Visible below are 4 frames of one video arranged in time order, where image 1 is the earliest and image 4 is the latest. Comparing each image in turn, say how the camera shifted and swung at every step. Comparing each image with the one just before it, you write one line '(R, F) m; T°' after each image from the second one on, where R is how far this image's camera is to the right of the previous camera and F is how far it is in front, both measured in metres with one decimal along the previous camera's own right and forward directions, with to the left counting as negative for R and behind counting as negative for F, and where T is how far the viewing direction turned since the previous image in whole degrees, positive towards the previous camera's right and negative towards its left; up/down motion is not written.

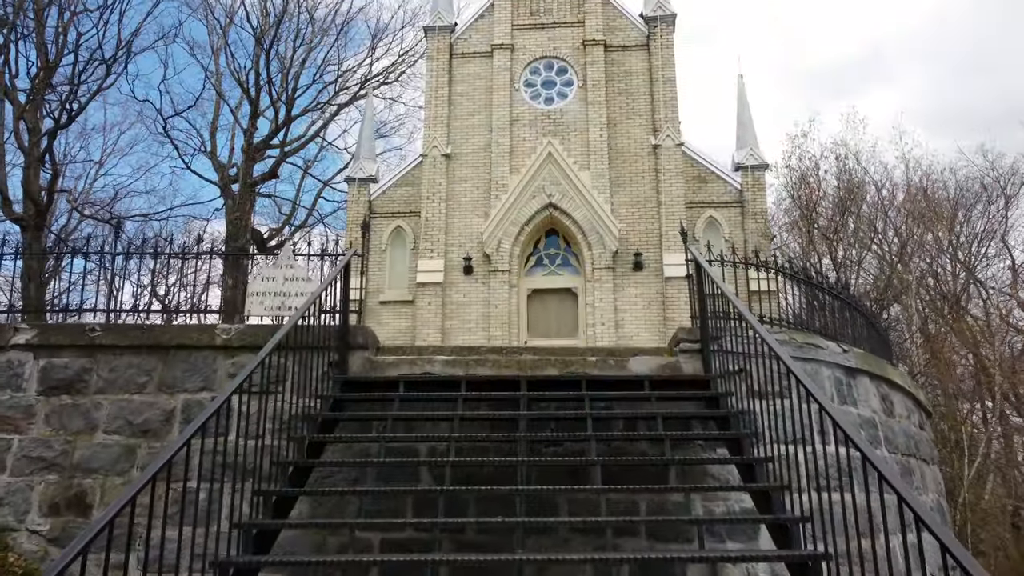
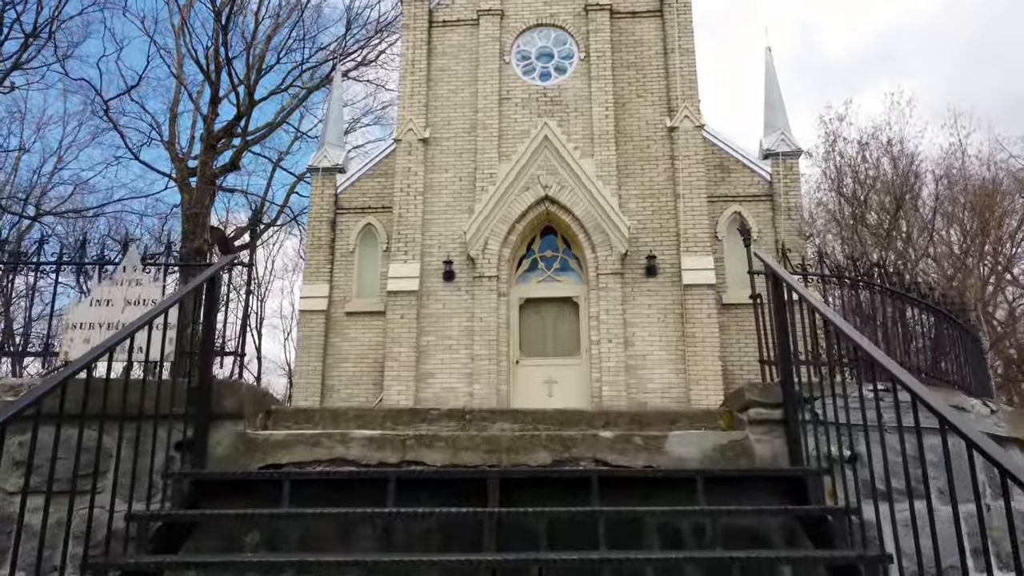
(+0.2, +2.9) m; 0°
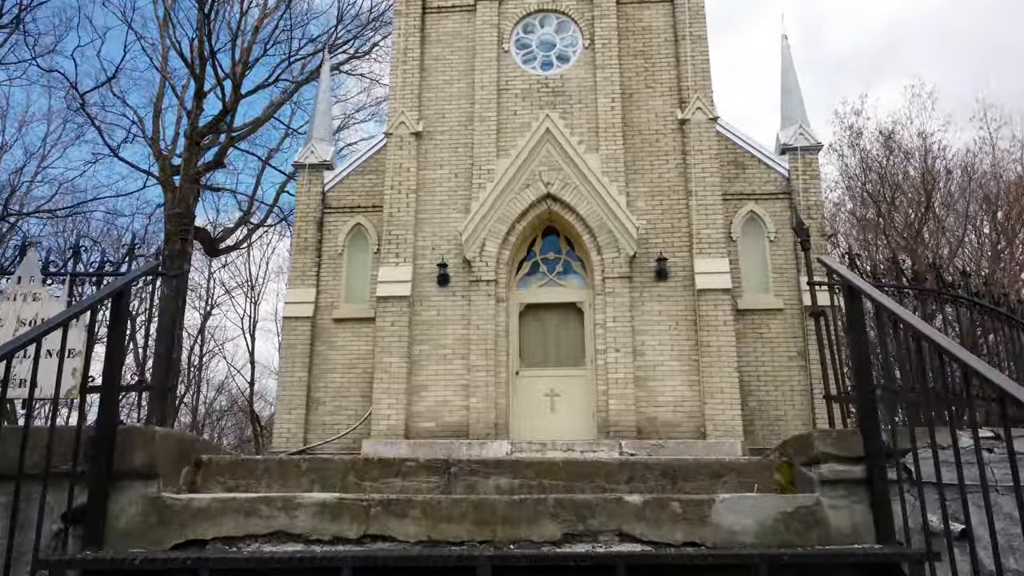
(0.0, +1.1) m; 0°
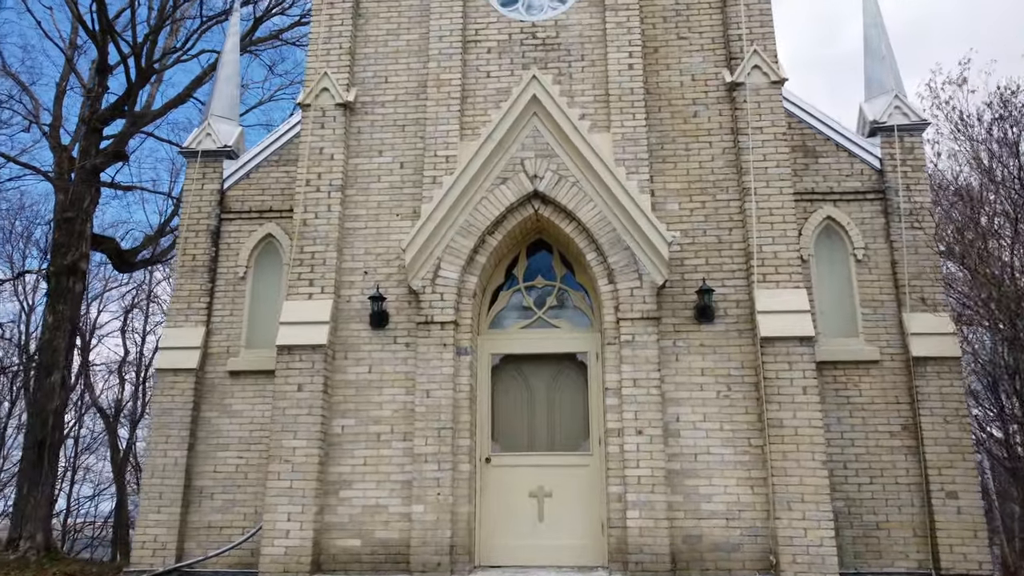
(+0.4, +4.7) m; 0°
